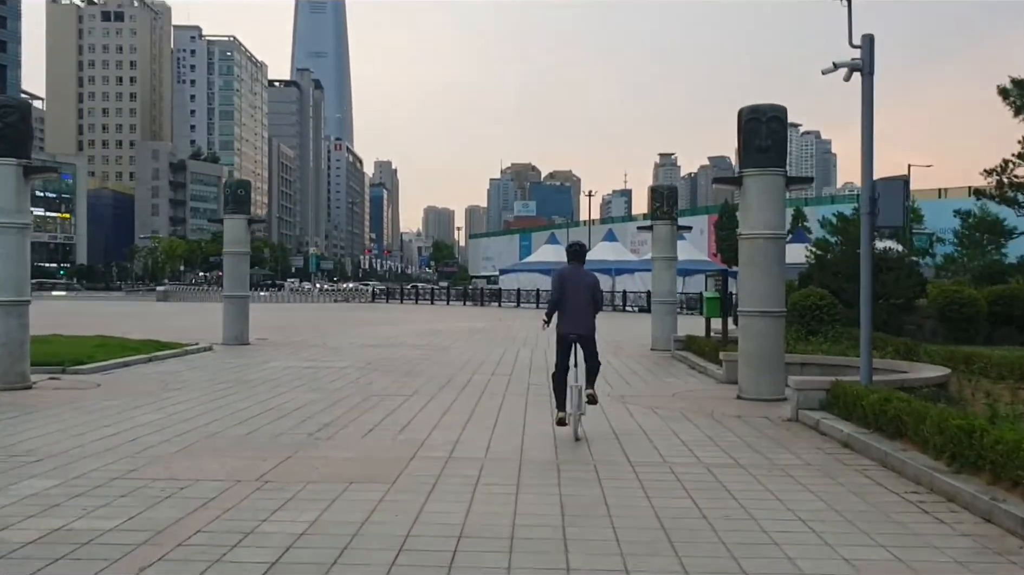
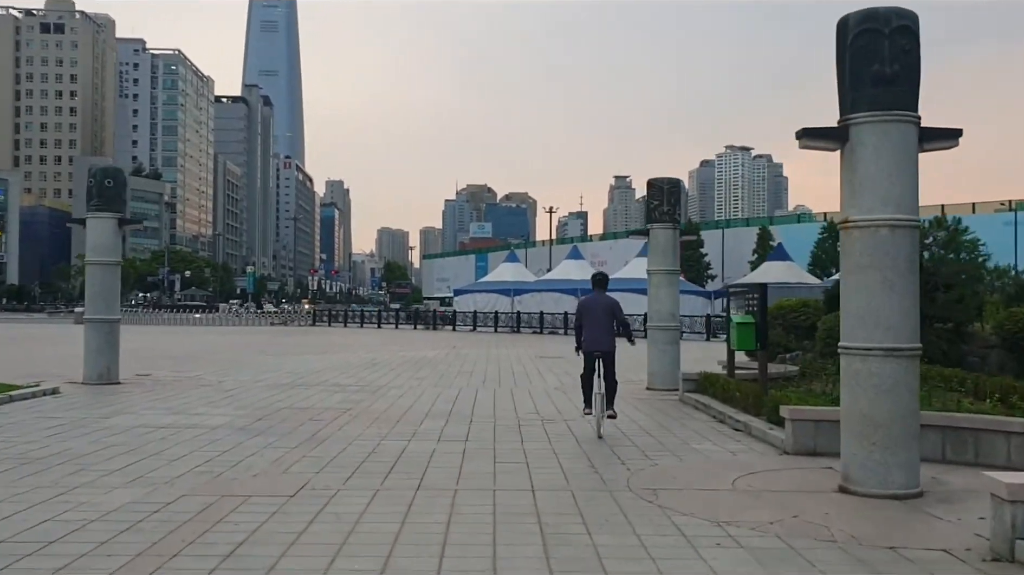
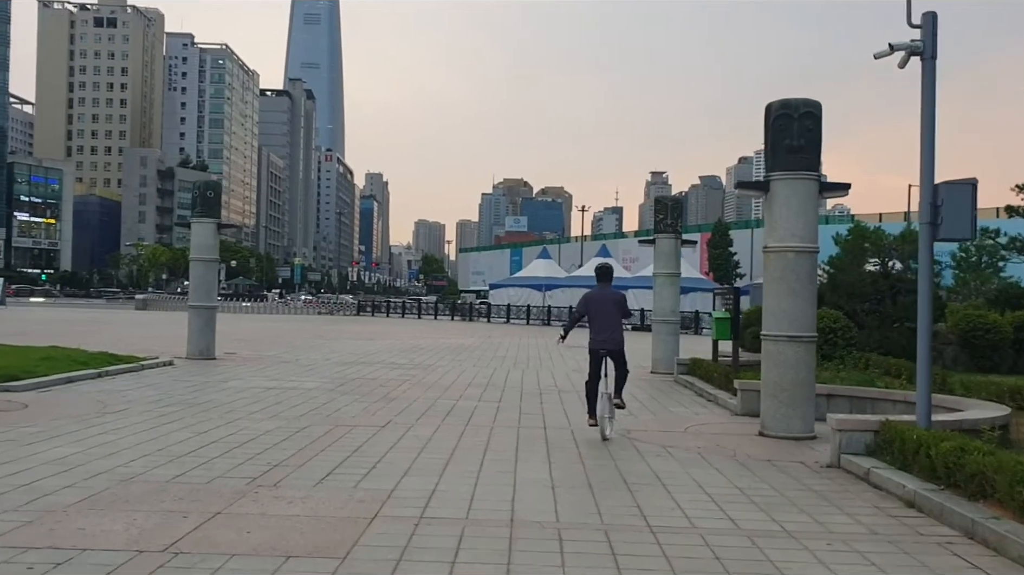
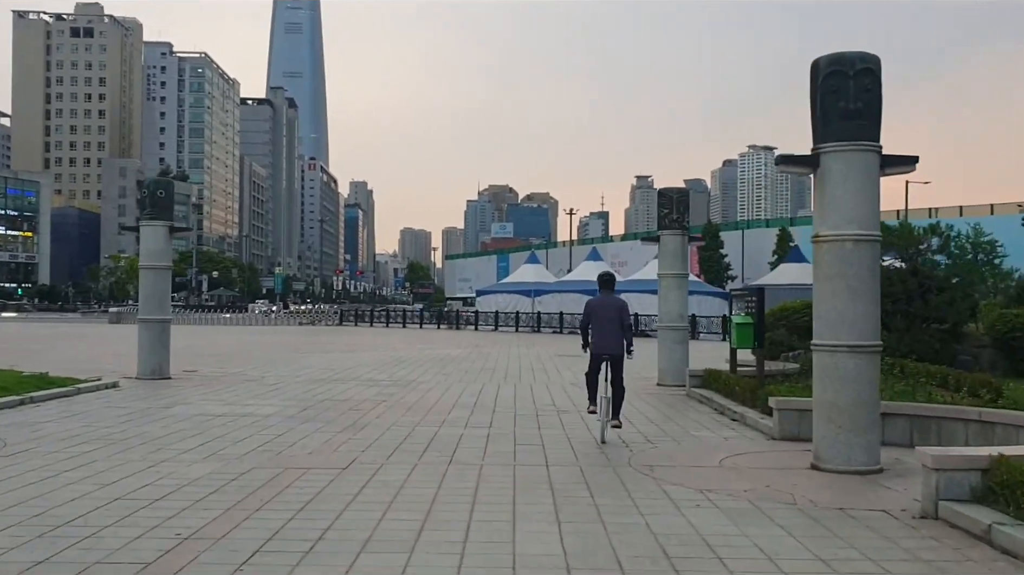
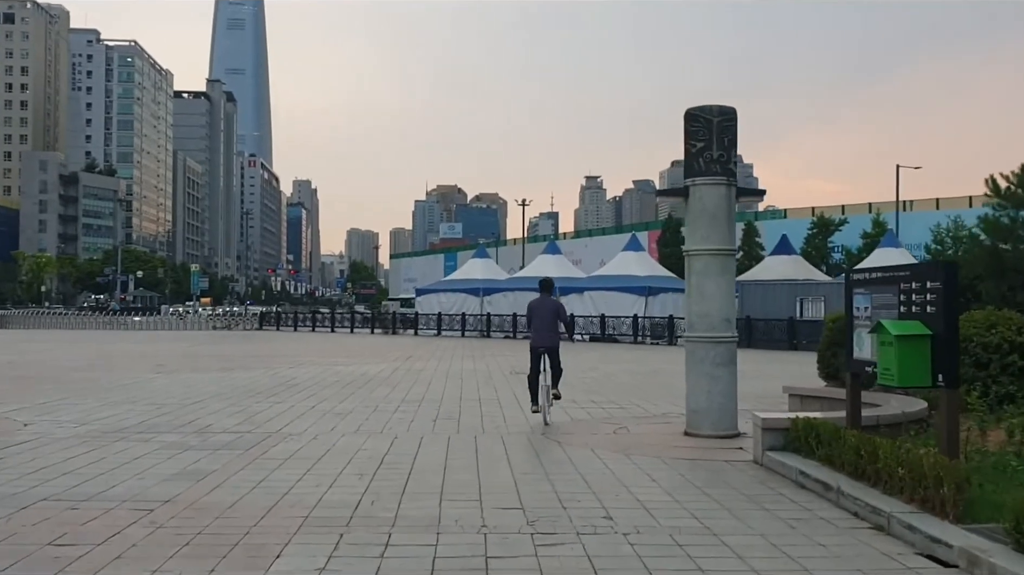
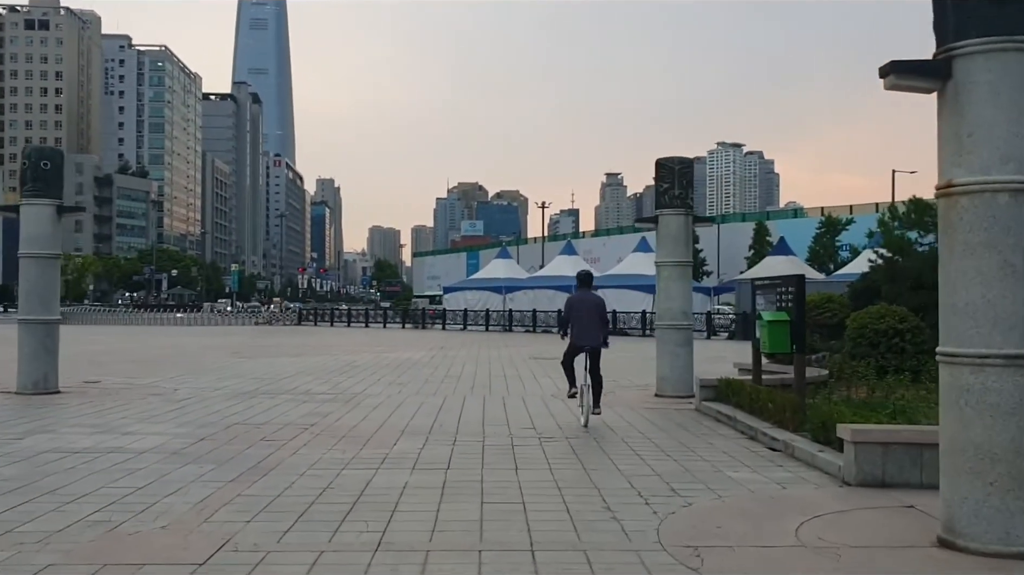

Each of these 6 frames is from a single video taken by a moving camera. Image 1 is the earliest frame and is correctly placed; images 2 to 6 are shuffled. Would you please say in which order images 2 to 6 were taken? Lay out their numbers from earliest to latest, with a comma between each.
3, 4, 2, 6, 5
